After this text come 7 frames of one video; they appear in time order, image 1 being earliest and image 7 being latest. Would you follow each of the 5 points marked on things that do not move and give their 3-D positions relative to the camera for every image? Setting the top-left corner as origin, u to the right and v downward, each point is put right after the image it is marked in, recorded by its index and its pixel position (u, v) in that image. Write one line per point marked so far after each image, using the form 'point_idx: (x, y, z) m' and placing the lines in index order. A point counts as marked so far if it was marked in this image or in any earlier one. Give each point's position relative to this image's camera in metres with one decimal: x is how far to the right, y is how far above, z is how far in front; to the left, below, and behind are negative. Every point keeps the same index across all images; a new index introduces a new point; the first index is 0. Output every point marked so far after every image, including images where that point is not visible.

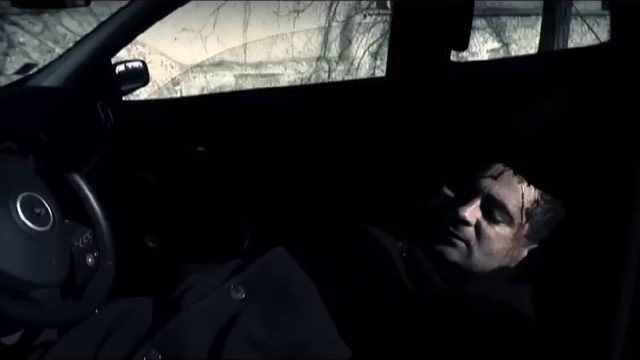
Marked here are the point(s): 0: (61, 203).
0: (-0.7, -0.1, +1.4) m
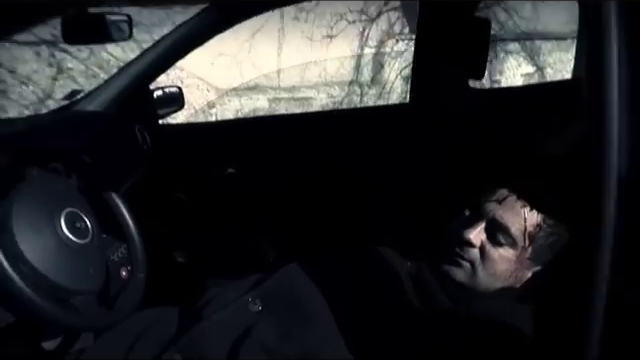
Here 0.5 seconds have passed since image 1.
0: (-0.6, -0.1, +1.6) m
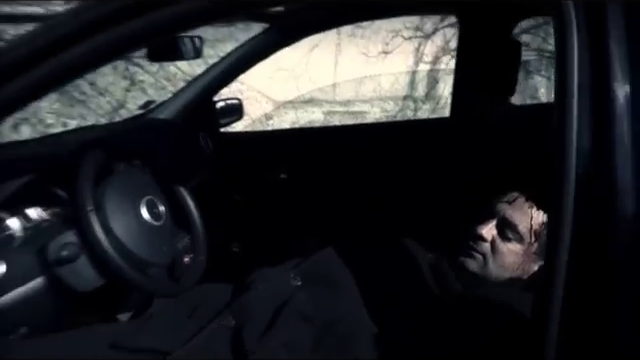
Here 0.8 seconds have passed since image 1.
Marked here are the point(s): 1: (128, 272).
0: (-0.5, -0.1, +1.9) m
1: (-0.6, -0.3, +1.7) m
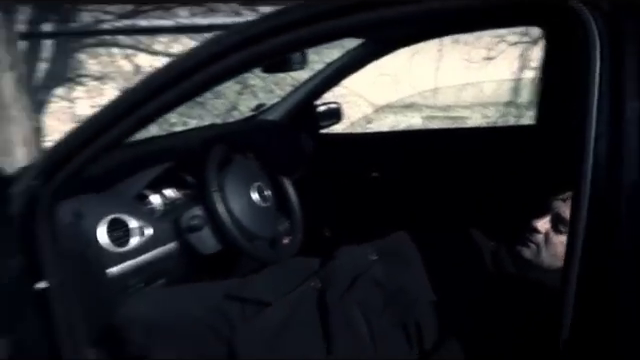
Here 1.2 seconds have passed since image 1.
0: (-0.2, -0.1, +2.3) m
1: (-0.3, -0.2, +2.1) m
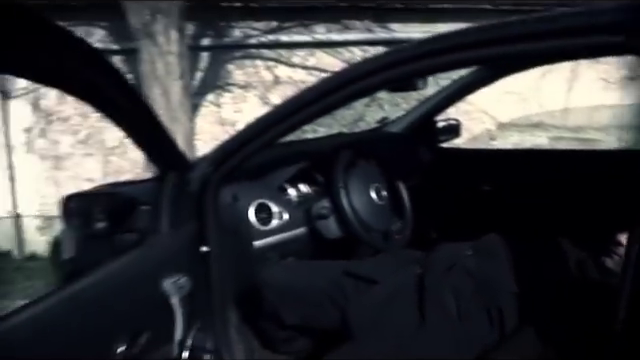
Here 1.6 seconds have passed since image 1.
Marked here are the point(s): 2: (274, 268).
0: (+0.4, -0.1, +2.7) m
1: (+0.2, -0.3, +2.6) m
2: (-0.2, -0.4, +2.4) m
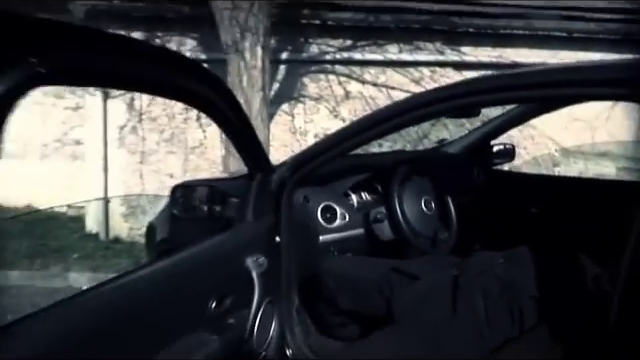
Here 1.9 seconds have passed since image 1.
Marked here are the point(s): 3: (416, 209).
0: (+0.7, -0.2, +3.1) m
1: (+0.5, -0.3, +3.0) m
2: (+0.1, -0.4, +2.9) m
3: (+0.5, -0.2, +3.0) m
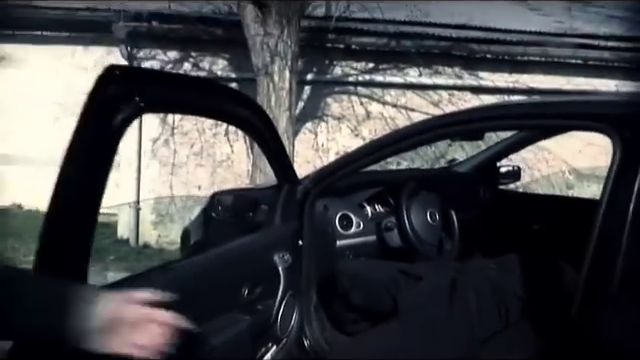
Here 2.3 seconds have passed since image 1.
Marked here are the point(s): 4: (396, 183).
0: (+0.8, -0.3, +3.5) m
1: (+0.6, -0.4, +3.4) m
2: (+0.2, -0.5, +3.3) m
3: (+0.7, -0.3, +3.5) m
4: (+0.5, 0.0, +3.6) m
